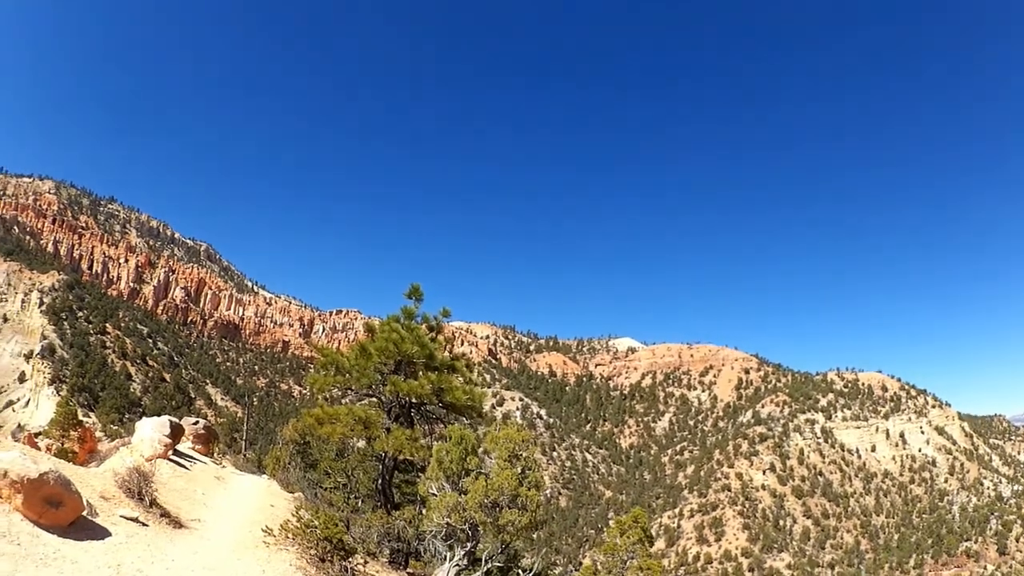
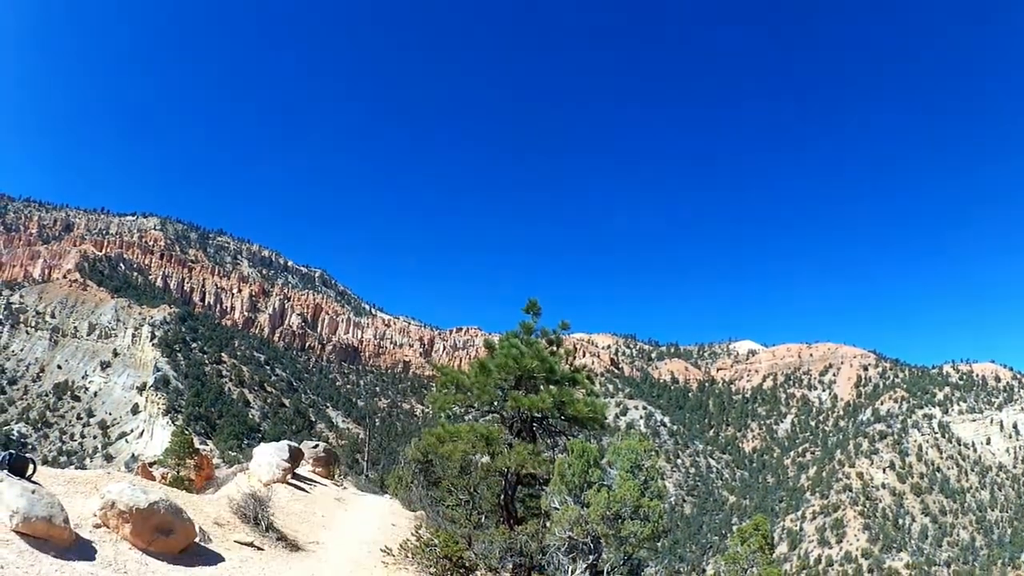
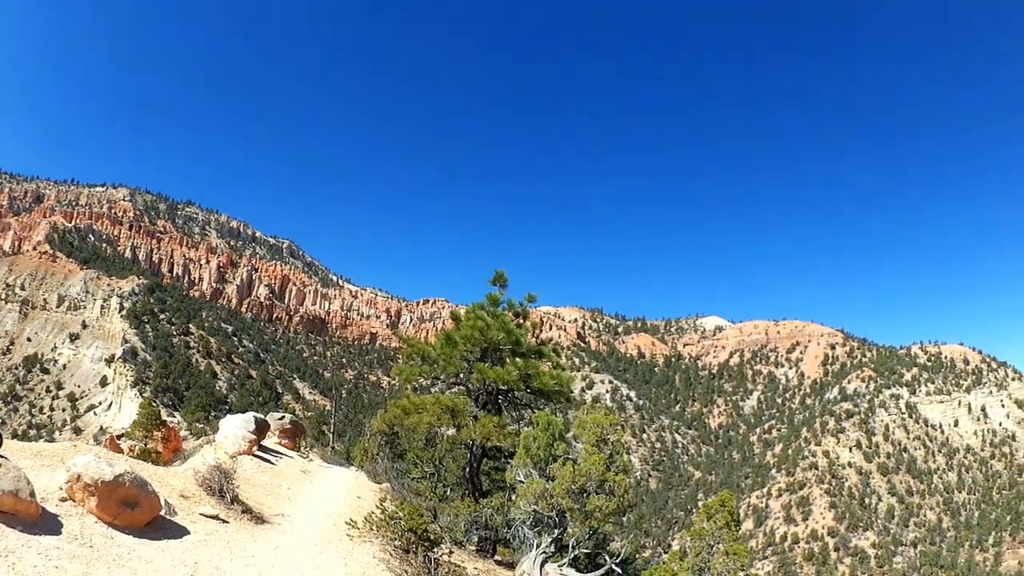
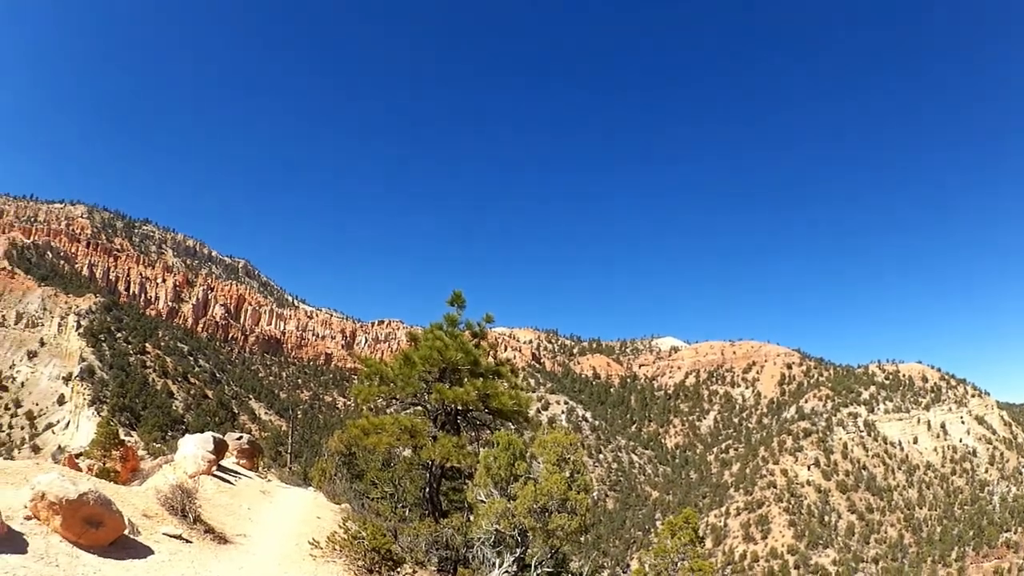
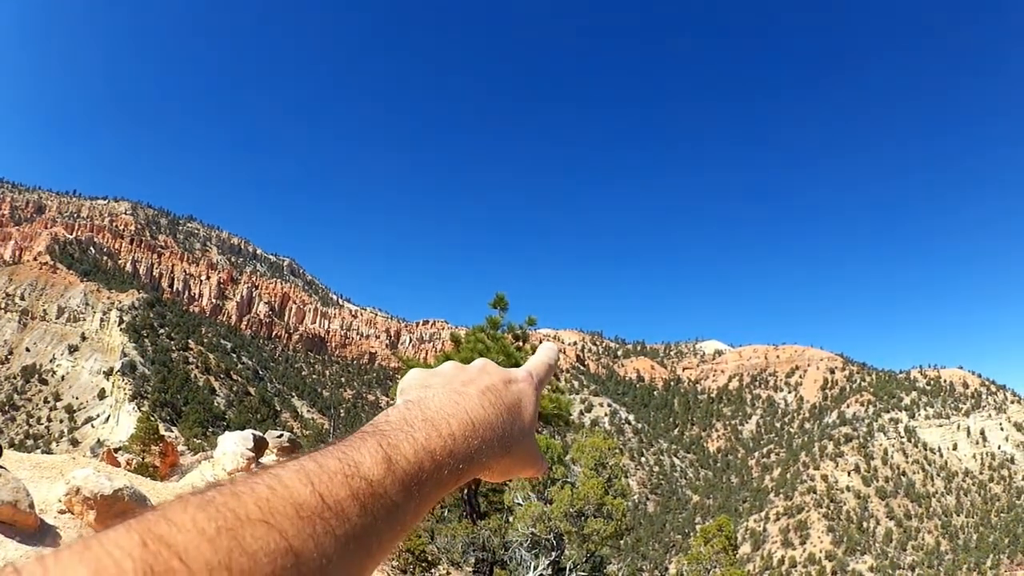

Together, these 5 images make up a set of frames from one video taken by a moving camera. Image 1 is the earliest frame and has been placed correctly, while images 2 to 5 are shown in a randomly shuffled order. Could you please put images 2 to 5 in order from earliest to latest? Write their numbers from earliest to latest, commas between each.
4, 5, 2, 3
